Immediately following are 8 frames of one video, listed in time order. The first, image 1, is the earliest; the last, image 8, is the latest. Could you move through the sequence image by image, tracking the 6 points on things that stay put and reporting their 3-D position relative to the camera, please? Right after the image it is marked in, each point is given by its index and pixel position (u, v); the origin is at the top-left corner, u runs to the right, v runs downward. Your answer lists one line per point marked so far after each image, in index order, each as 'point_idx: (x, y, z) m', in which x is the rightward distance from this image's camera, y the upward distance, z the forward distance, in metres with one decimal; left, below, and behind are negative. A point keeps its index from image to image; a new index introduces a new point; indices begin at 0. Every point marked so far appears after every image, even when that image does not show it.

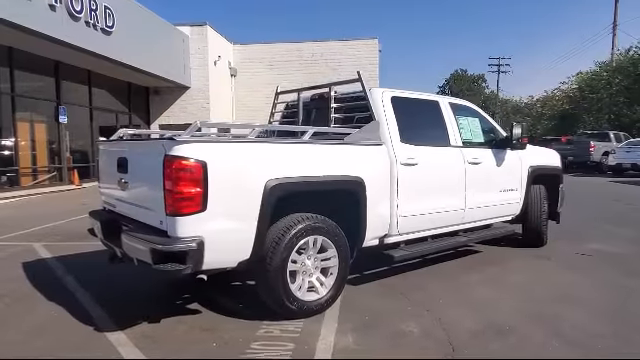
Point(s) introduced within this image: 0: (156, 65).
0: (-5.4, +3.8, +16.7) m
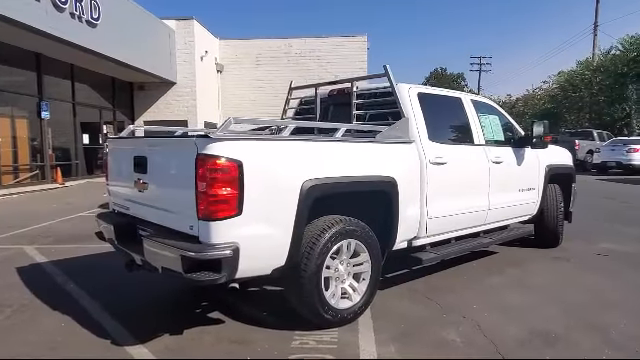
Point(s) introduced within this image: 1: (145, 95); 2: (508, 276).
0: (-5.7, +3.9, +16.1) m
1: (-6.6, +3.2, +18.7) m
2: (+2.1, -1.1, +5.5) m
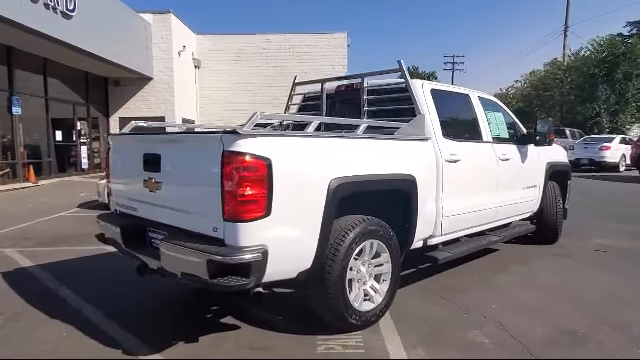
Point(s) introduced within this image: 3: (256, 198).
0: (-6.3, +3.9, +15.6) m
1: (-7.3, +3.3, +18.1) m
2: (+2.2, -1.0, +5.5) m
3: (-0.4, -0.1, +3.2) m
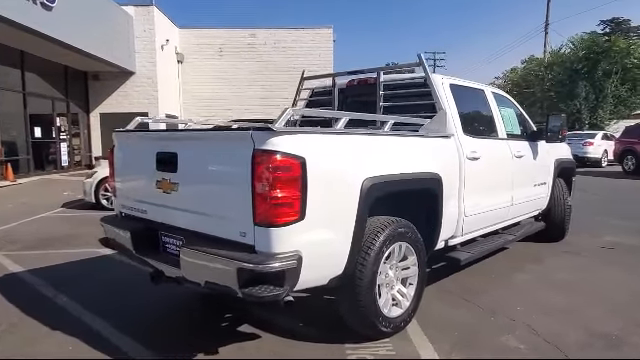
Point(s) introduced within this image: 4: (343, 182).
0: (-6.6, +4.0, +15.1) m
1: (-7.7, +3.3, +17.6) m
2: (+2.3, -1.0, +5.4) m
3: (-0.2, -0.1, +2.9) m
4: (+0.1, 0.0, +3.2) m
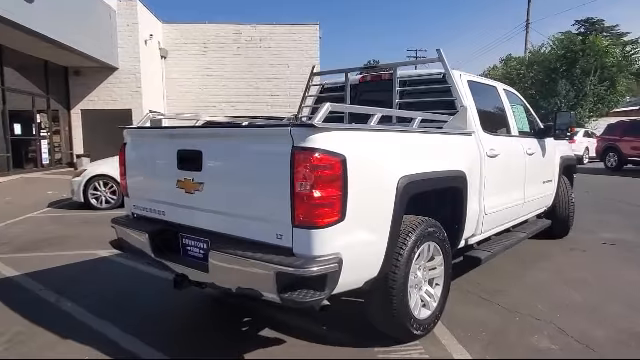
0: (-6.9, +4.0, +14.6) m
1: (-8.1, +3.4, +17.1) m
2: (+2.4, -1.0, +5.4) m
3: (+0.1, -0.1, +2.8) m
4: (+0.4, 0.0, +3.1) m
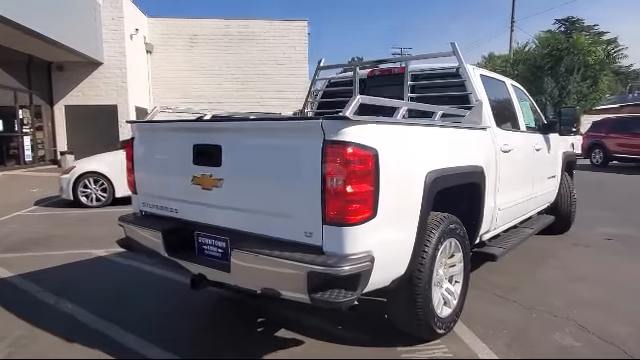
0: (-7.2, +4.1, +14.2) m
1: (-8.5, +3.5, +16.6) m
2: (+2.5, -0.9, +5.4) m
3: (+0.2, -0.1, +2.7) m
4: (+0.5, 0.0, +3.0) m
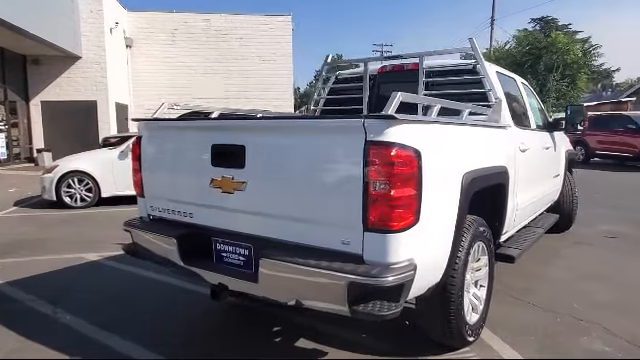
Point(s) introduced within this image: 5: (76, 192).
0: (-7.5, +4.1, +13.7) m
1: (-8.9, +3.5, +16.0) m
2: (+2.6, -0.9, +5.3) m
3: (+0.4, -0.1, +2.5) m
4: (+0.7, 0.0, +2.8) m
5: (-4.3, -0.2, +8.8) m
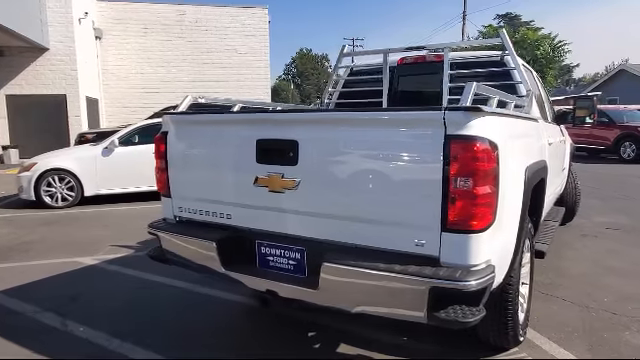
0: (-8.0, +4.2, +12.9) m
1: (-9.5, +3.6, +15.1) m
2: (+2.7, -0.9, +5.3) m
3: (+0.8, -0.1, +2.4) m
4: (+1.0, 0.0, +2.7) m
5: (-4.4, -0.2, +8.3) m
